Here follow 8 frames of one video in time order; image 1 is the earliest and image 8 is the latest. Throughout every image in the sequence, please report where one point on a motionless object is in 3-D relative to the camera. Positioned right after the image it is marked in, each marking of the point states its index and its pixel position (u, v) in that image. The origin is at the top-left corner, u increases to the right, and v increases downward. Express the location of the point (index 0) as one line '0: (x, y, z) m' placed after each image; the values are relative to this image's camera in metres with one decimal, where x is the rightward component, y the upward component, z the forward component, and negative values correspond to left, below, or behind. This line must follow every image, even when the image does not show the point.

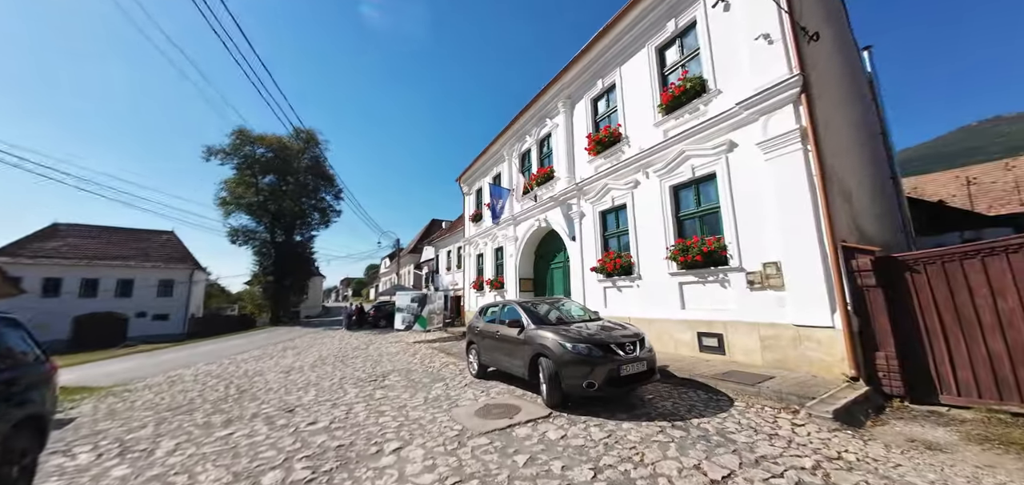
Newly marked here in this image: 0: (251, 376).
0: (-7.1, -3.6, +9.4) m
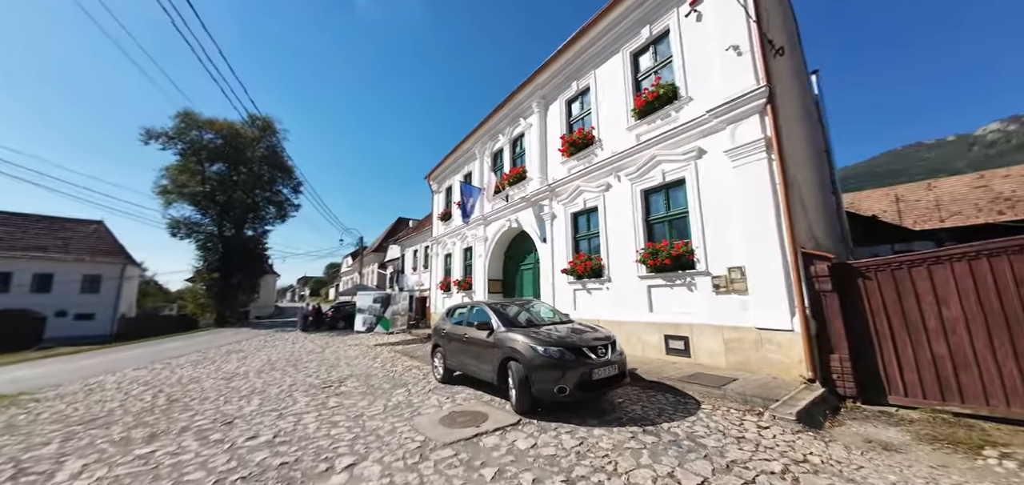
0: (-8.0, -3.4, +8.4) m
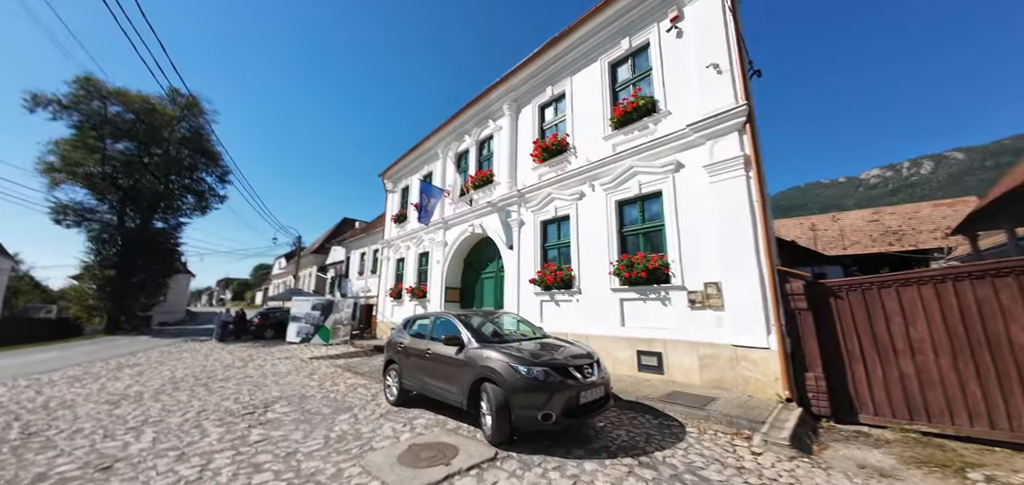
0: (-8.8, -3.1, +6.5) m
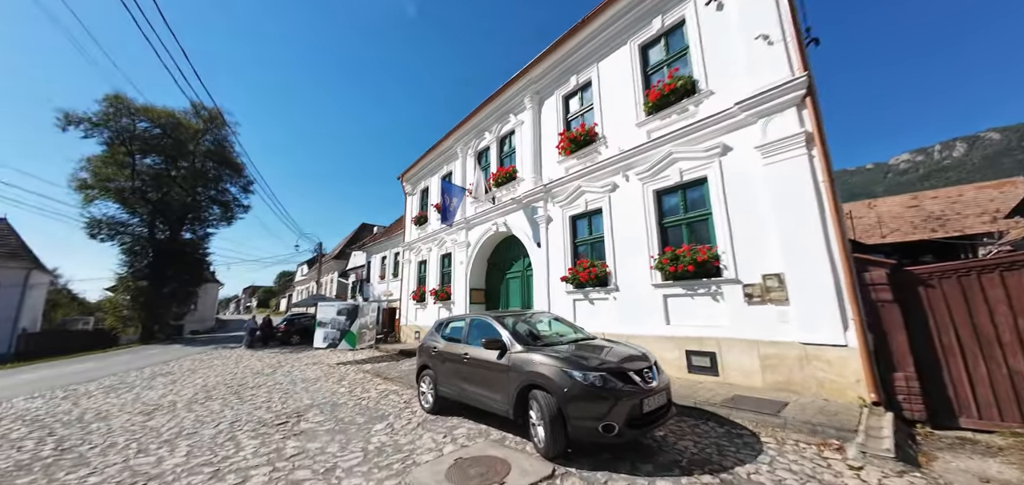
0: (-8.0, -3.4, +6.5) m
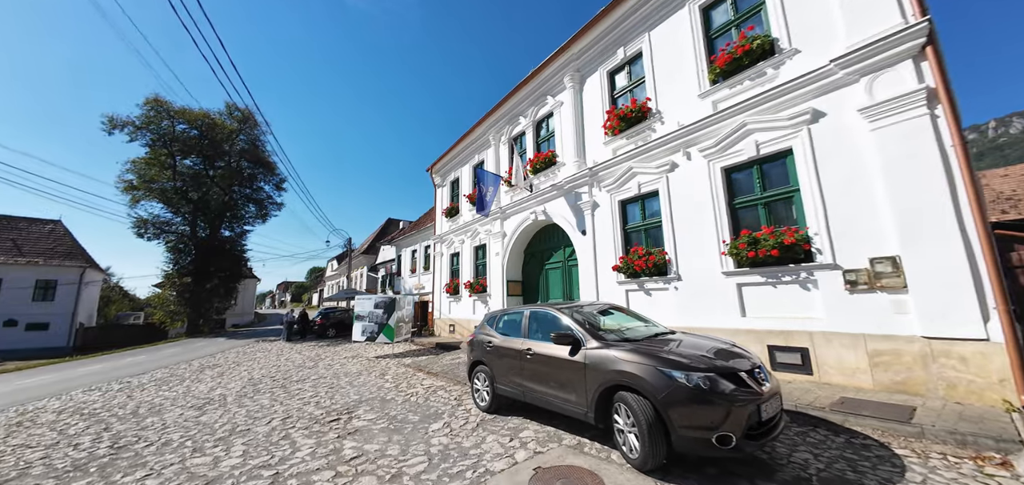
0: (-7.0, -3.2, +6.5) m
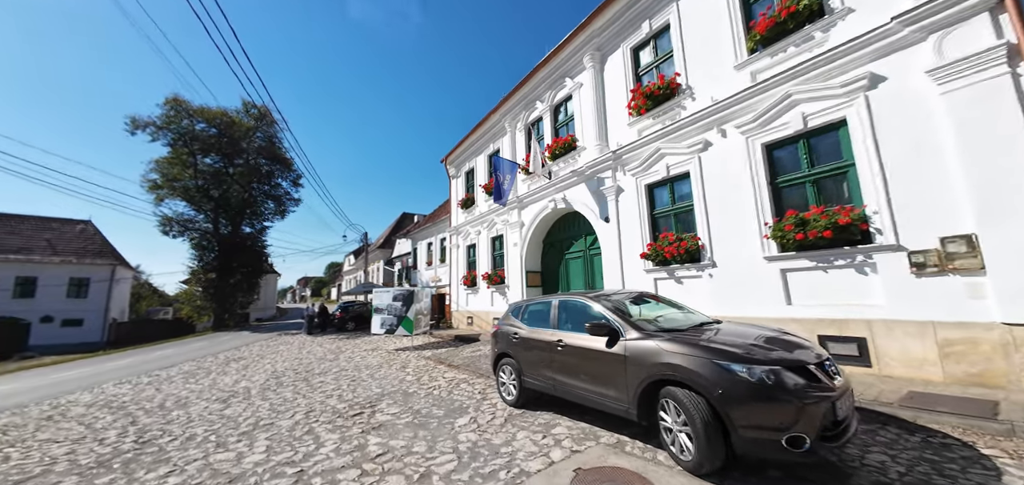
0: (-6.5, -3.1, +6.5) m
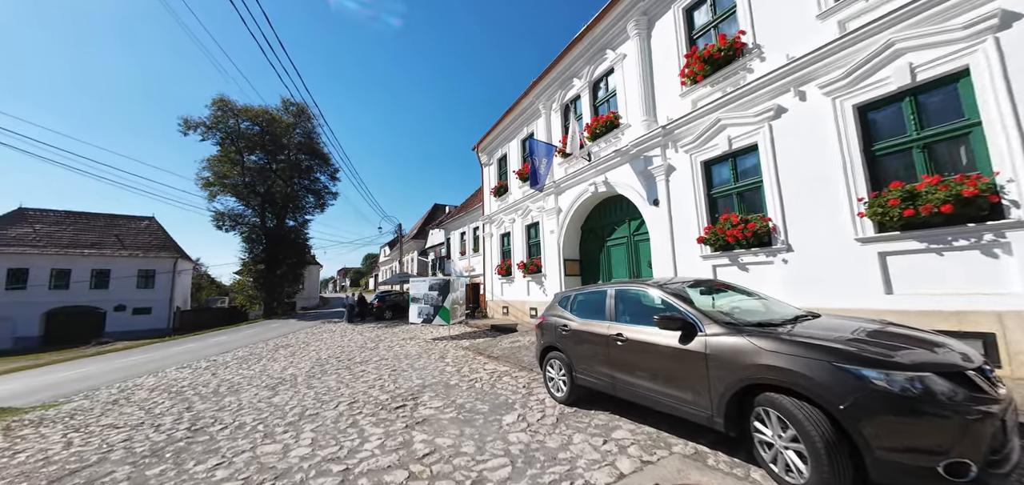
0: (-5.6, -2.9, +6.7) m
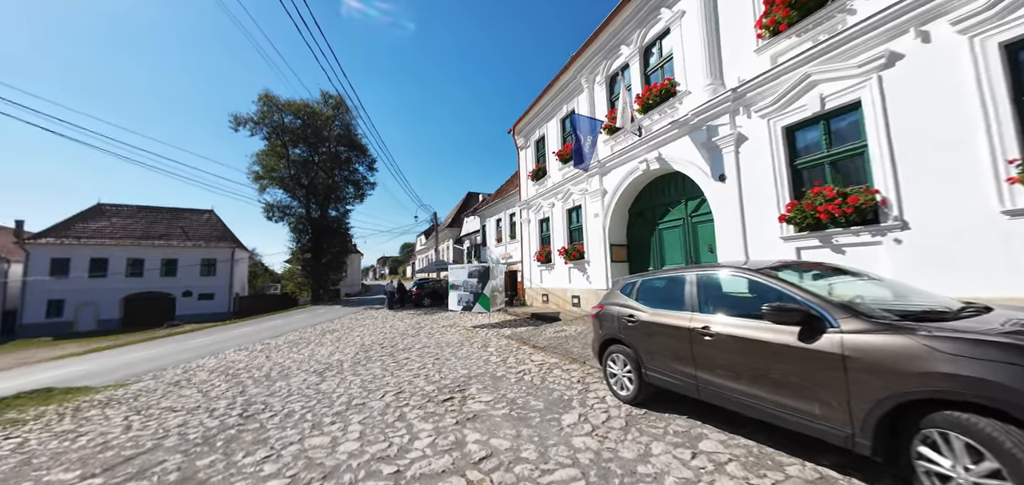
0: (-4.7, -2.7, +6.8) m
